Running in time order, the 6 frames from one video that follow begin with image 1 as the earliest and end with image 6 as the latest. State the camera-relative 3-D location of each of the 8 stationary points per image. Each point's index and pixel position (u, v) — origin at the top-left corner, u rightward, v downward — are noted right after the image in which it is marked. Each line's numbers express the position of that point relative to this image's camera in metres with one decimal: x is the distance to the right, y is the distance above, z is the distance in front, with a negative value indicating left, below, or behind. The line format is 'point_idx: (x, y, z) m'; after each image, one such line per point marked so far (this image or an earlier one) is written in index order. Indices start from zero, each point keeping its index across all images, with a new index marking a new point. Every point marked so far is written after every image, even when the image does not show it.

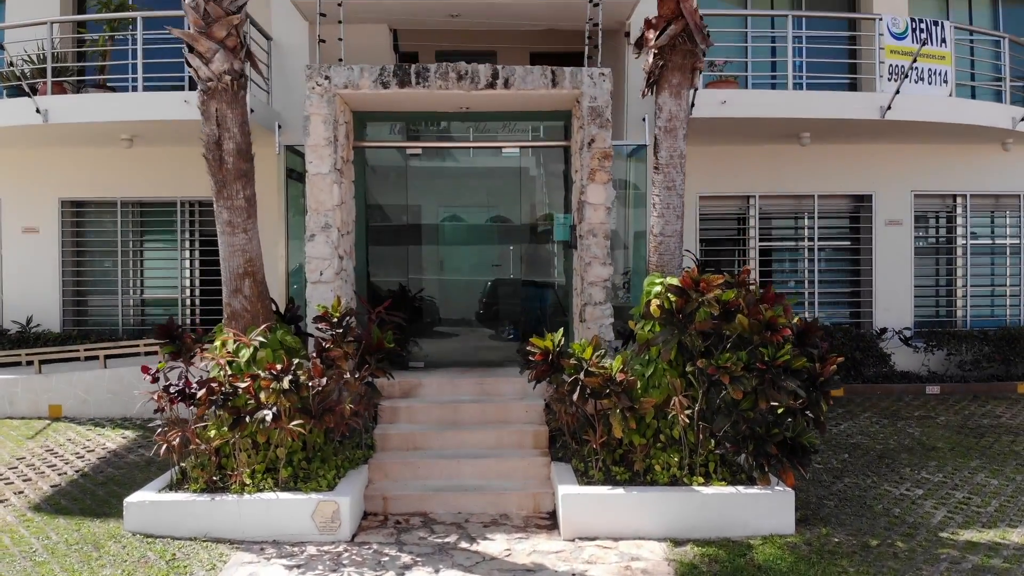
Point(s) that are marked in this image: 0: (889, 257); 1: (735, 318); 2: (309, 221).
0: (+4.7, +0.4, +9.1) m
1: (+1.4, -0.2, +4.6) m
2: (-1.7, +0.6, +6.0) m
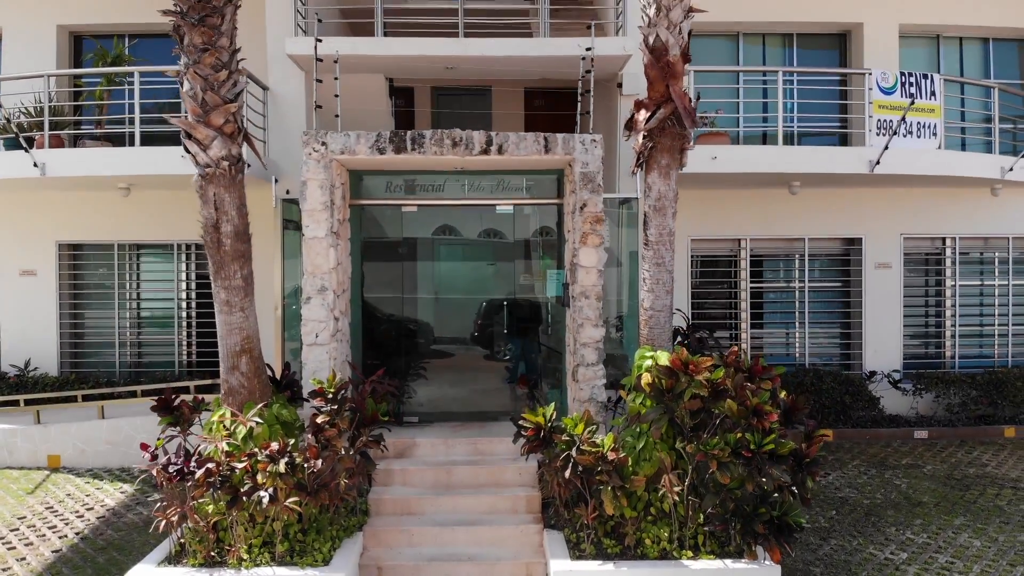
0: (+4.6, -0.1, +9.2) m
1: (+1.4, -0.7, +4.7) m
2: (-1.7, 0.0, +6.1) m
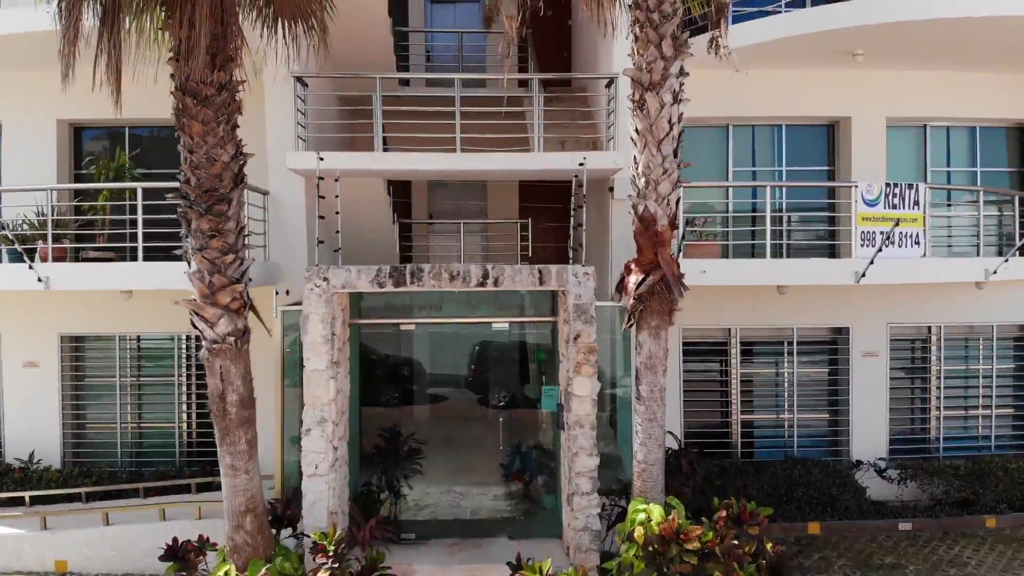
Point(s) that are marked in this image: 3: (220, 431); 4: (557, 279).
0: (+4.6, -1.3, +9.4) m
1: (+1.3, -1.9, +4.9) m
2: (-1.8, -1.1, +6.3) m
3: (-2.0, -1.0, +5.0) m
4: (+0.4, +0.1, +6.5) m
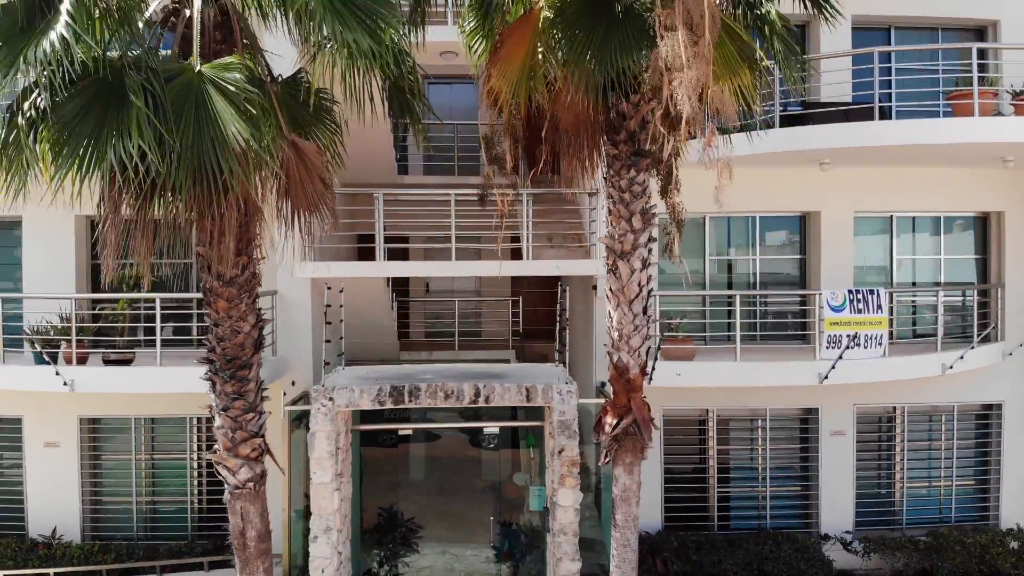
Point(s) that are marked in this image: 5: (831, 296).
0: (+4.4, -2.4, +10.1) m
1: (+1.2, -3.0, +5.6) m
2: (-1.9, -2.2, +6.9) m
3: (-2.1, -2.1, +5.6) m
4: (+0.3, -1.1, +7.1) m
5: (+3.7, -0.1, +8.5) m
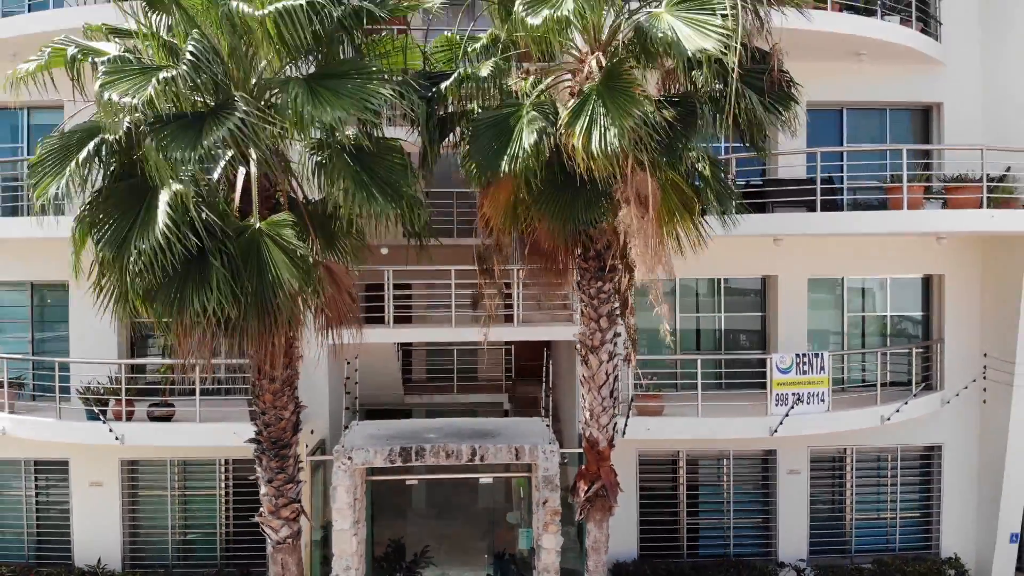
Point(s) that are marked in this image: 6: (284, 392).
0: (+4.3, -3.3, +11.4) m
1: (+1.1, -3.9, +6.9) m
2: (-2.0, -3.1, +8.2) m
3: (-2.2, -3.0, +6.9) m
4: (+0.2, -1.9, +8.4) m
5: (+3.6, -1.0, +9.8) m
6: (-2.0, -0.9, +6.5) m
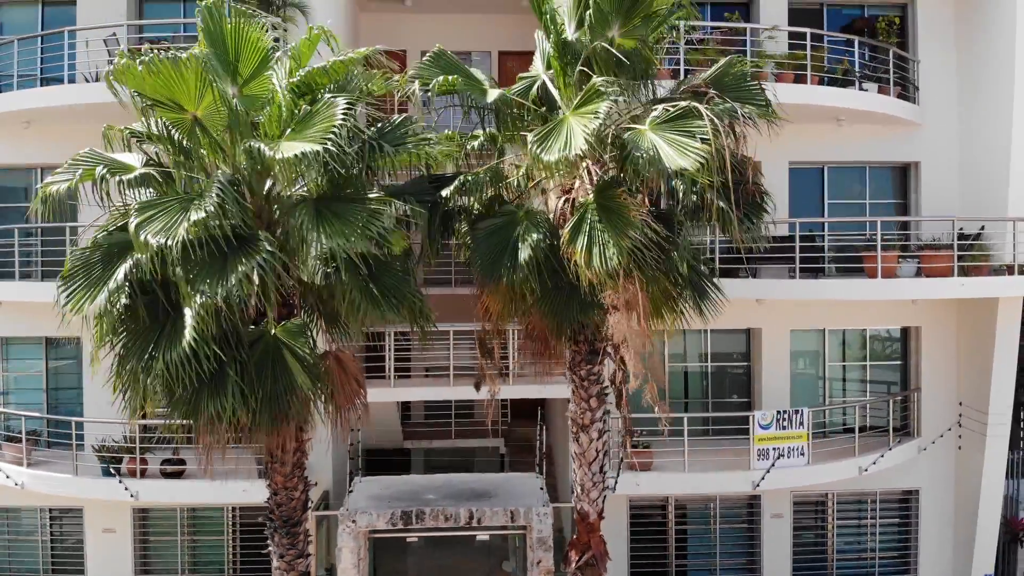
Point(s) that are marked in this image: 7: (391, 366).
0: (+4.3, -4.1, +11.9) m
1: (+1.1, -4.7, +7.4) m
2: (-2.0, -3.9, +8.7) m
3: (-2.2, -3.8, +7.4) m
4: (+0.1, -2.8, +8.9) m
5: (+3.5, -1.8, +10.3) m
6: (-2.1, -1.8, +7.0) m
7: (-1.7, -1.1, +10.2) m
